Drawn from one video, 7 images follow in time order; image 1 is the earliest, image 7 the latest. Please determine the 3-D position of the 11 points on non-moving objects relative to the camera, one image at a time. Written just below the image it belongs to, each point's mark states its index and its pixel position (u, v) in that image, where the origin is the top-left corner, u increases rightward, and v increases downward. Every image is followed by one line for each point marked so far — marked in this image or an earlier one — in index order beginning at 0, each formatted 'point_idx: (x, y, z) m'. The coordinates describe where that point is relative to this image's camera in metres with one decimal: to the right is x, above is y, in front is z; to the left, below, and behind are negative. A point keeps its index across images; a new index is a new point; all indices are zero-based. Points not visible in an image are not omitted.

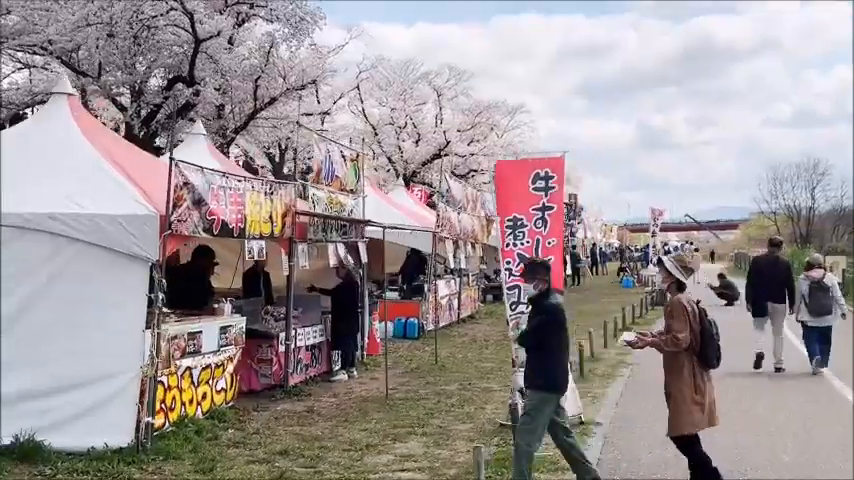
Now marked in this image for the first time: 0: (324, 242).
0: (-1.0, 0.0, +10.0) m
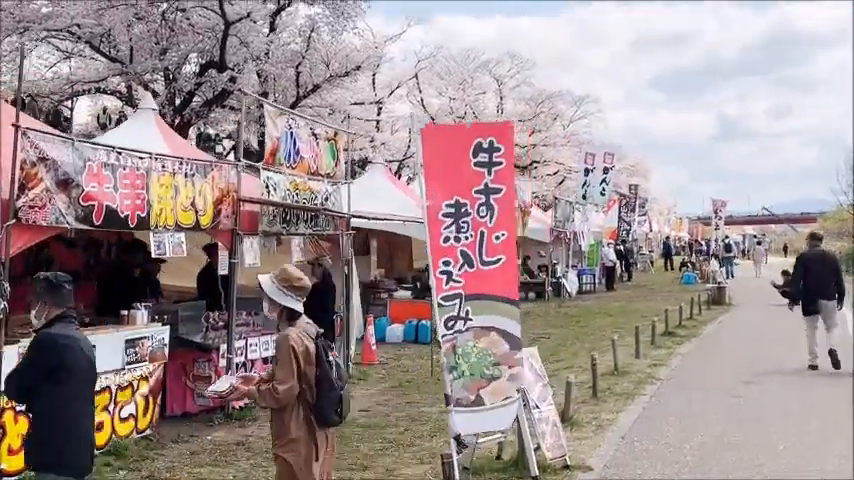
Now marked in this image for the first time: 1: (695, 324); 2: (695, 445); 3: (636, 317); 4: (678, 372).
0: (-1.1, +0.1, +8.5) m
1: (+3.7, -1.2, +15.1) m
2: (+1.6, -1.3, +6.6) m
3: (+3.3, -1.2, +17.1) m
4: (+2.4, -1.2, +10.3) m
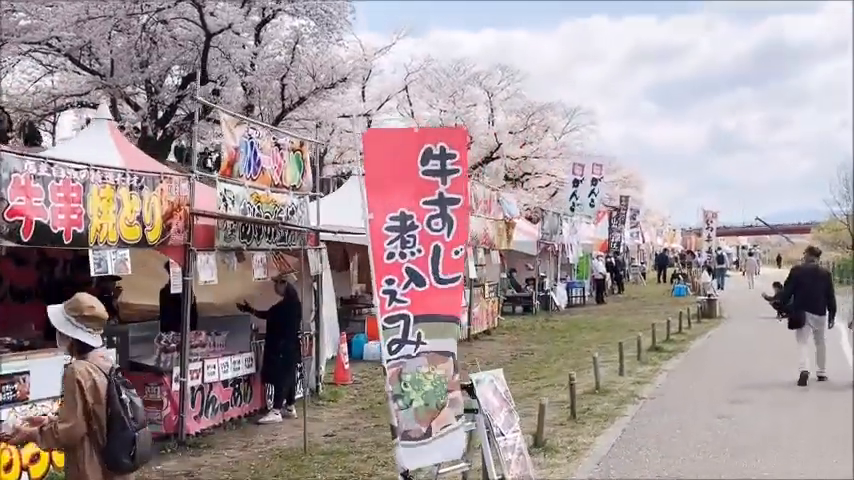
0: (-1.3, -0.1, +8.1) m
1: (+3.5, -1.3, +14.7) m
2: (+1.4, -1.3, +6.2) m
3: (+3.0, -1.4, +16.7) m
4: (+2.1, -1.4, +9.8) m
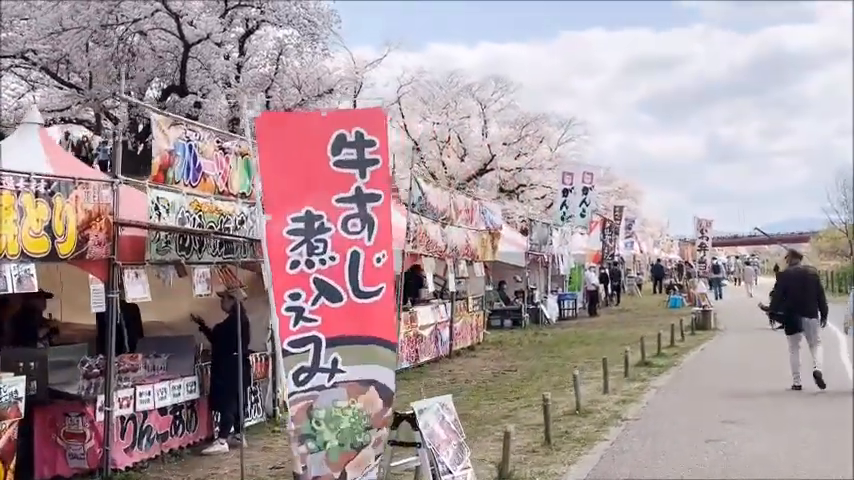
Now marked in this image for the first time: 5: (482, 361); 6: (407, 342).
0: (-1.6, -0.2, +7.3) m
1: (+3.2, -1.4, +14.0) m
2: (+1.1, -1.4, +5.5) m
3: (+2.7, -1.5, +15.9) m
4: (+1.8, -1.4, +9.1) m
5: (+0.7, -1.6, +14.1) m
6: (-0.2, -1.2, +12.7) m
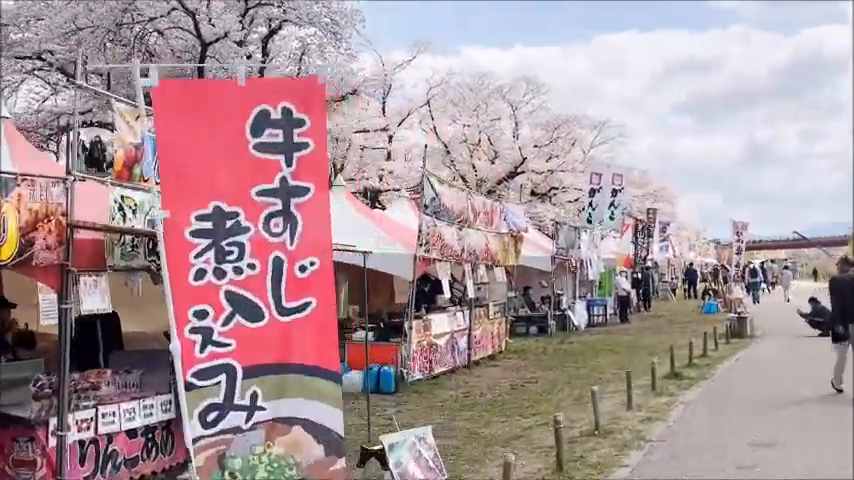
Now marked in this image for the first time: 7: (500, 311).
0: (-1.7, -0.2, +6.6) m
1: (+3.4, -1.5, +13.1) m
2: (+1.1, -1.4, +4.7) m
3: (+3.0, -1.6, +15.1) m
4: (+1.9, -1.4, +8.3) m
5: (+0.9, -1.6, +13.3) m
6: (-0.1, -1.2, +12.0) m
7: (+1.1, -1.0, +16.1) m
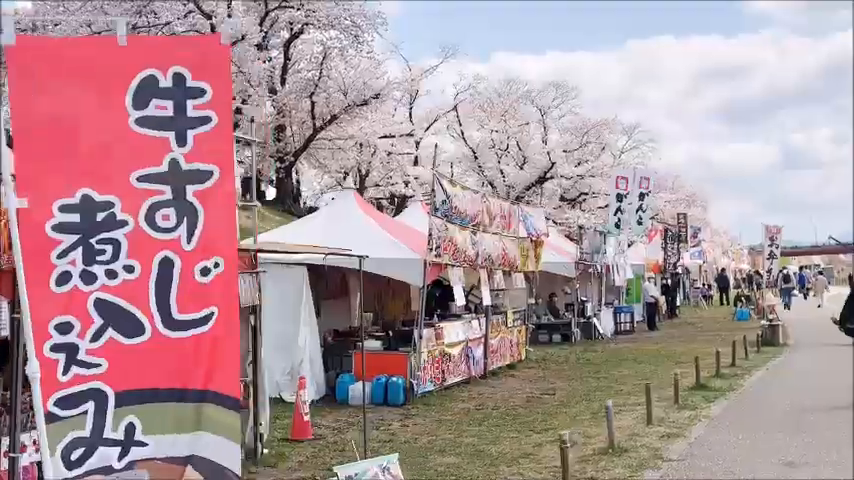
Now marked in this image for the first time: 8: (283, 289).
0: (-1.7, -0.2, +6.1) m
1: (+3.5, -1.5, +12.5) m
2: (+1.0, -1.4, +4.1) m
3: (+3.2, -1.6, +14.4) m
4: (+1.9, -1.5, +7.7) m
5: (+1.1, -1.7, +12.7) m
6: (0.0, -1.3, +11.4) m
7: (+1.3, -1.1, +15.5) m
8: (-1.5, -0.5, +11.1) m
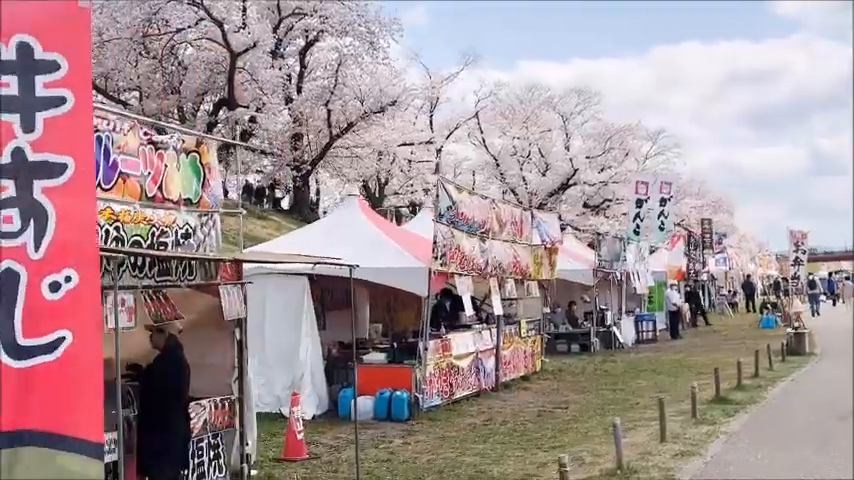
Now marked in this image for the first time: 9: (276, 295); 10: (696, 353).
0: (-1.8, -0.2, +5.7) m
1: (+3.6, -1.6, +11.9) m
2: (+0.9, -1.4, +3.6) m
3: (+3.3, -1.7, +13.9) m
4: (+1.9, -1.5, +7.2) m
5: (+1.2, -1.7, +12.2) m
6: (+0.1, -1.4, +11.0) m
7: (+1.5, -1.2, +15.0) m
8: (-1.4, -0.6, +10.7) m
9: (-1.5, -0.6, +10.7) m
10: (+4.4, -1.9, +18.0) m
